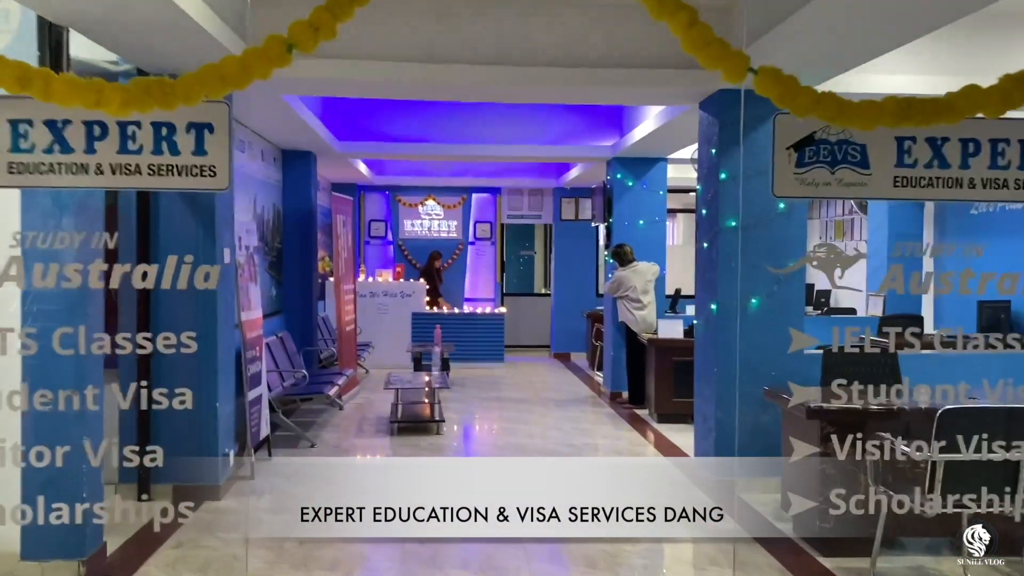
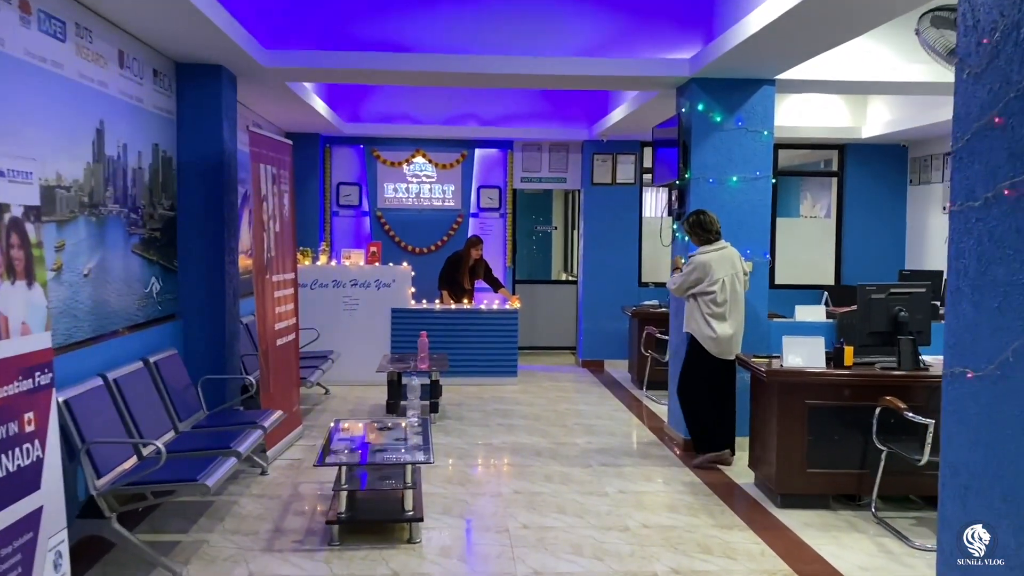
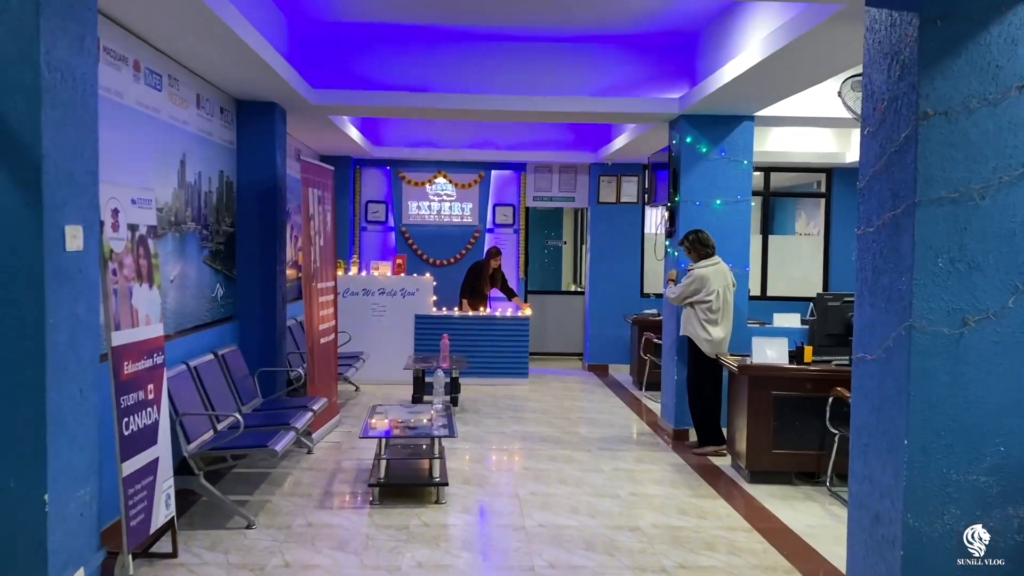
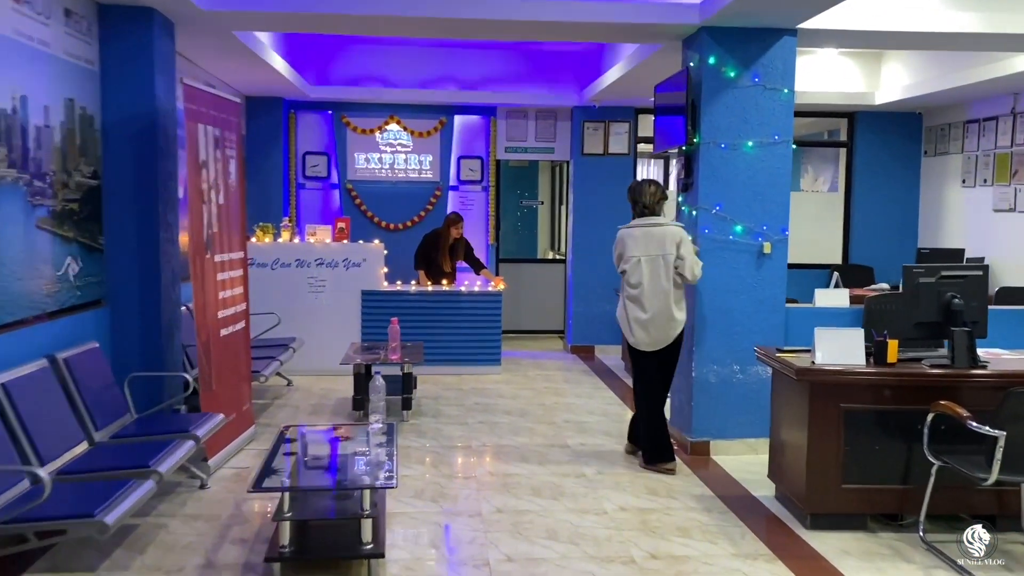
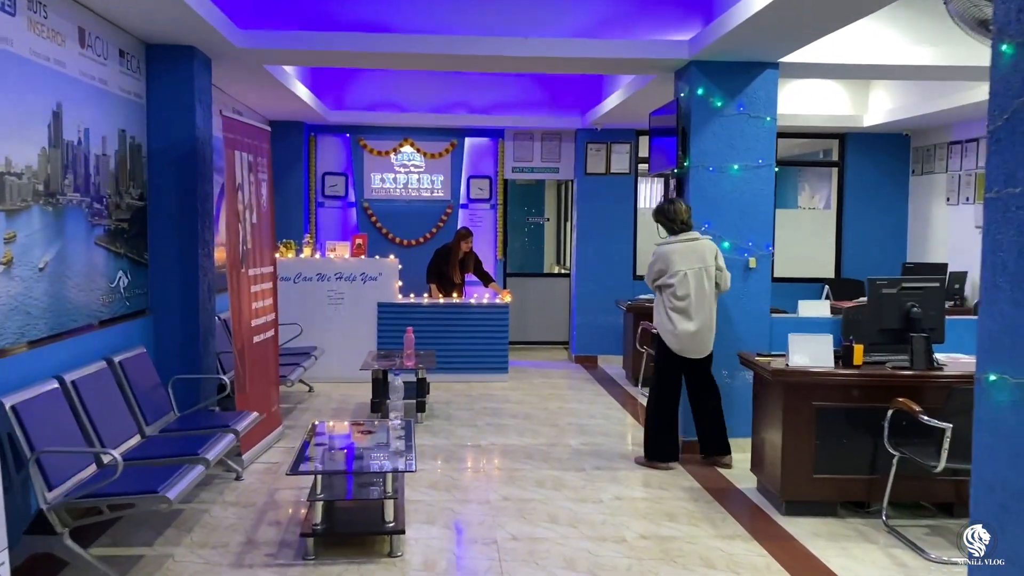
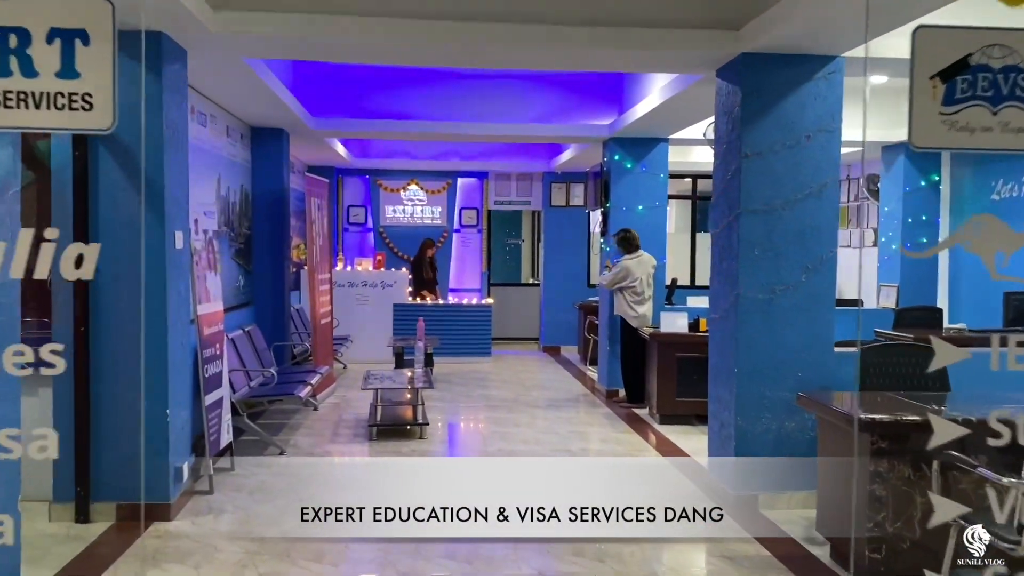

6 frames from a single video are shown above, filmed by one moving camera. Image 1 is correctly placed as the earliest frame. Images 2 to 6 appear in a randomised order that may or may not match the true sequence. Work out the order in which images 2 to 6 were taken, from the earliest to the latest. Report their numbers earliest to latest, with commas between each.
6, 3, 2, 5, 4
